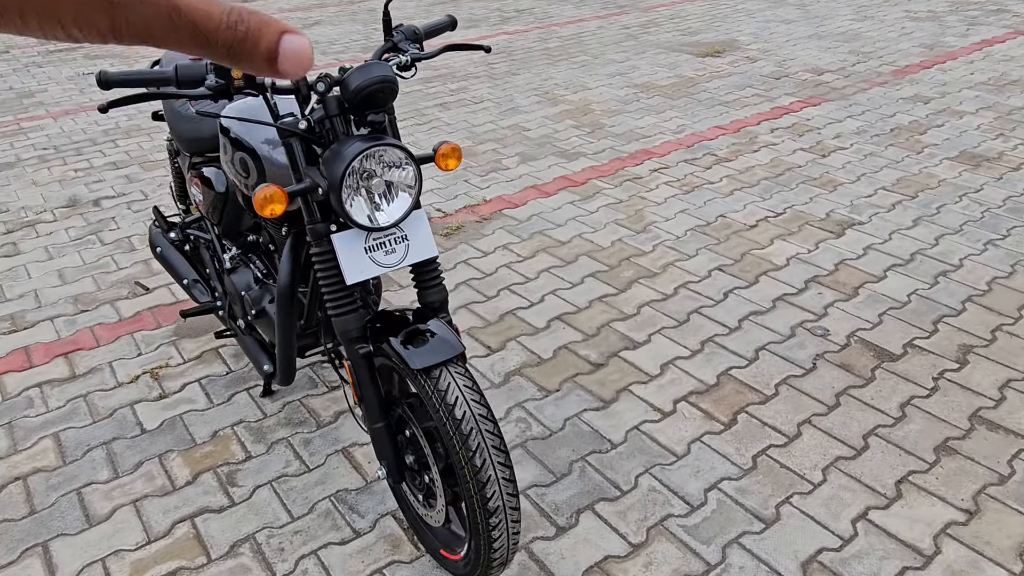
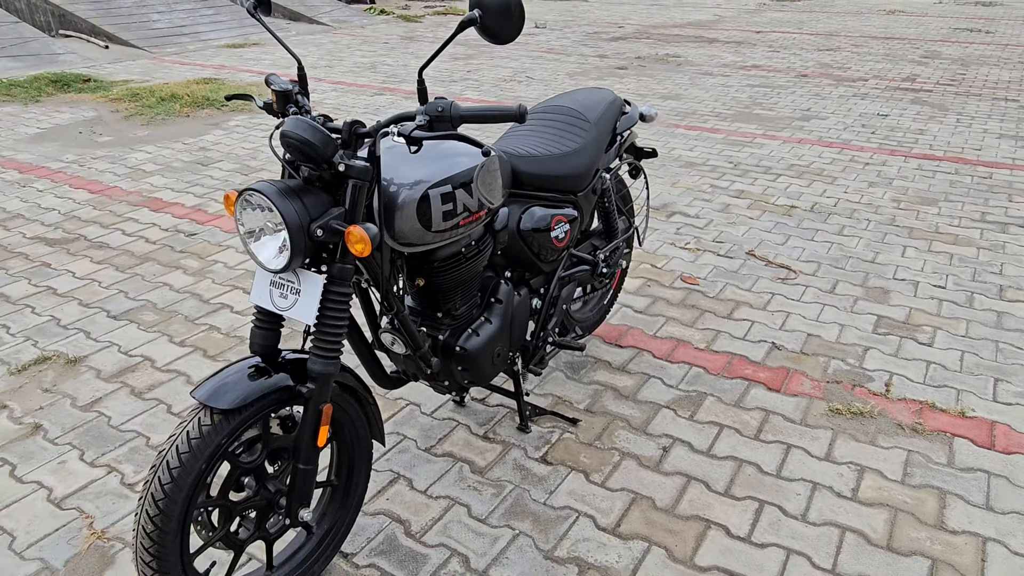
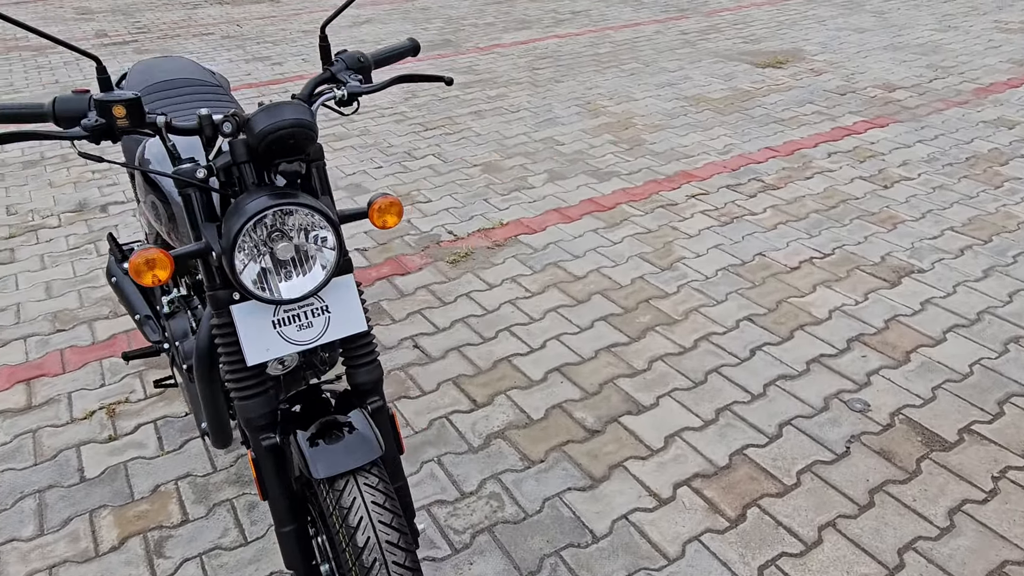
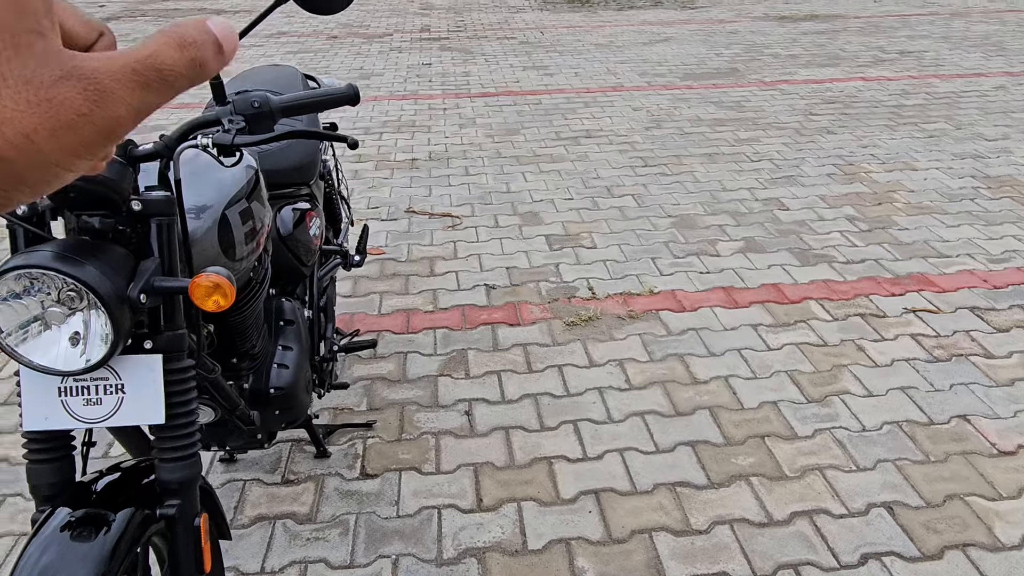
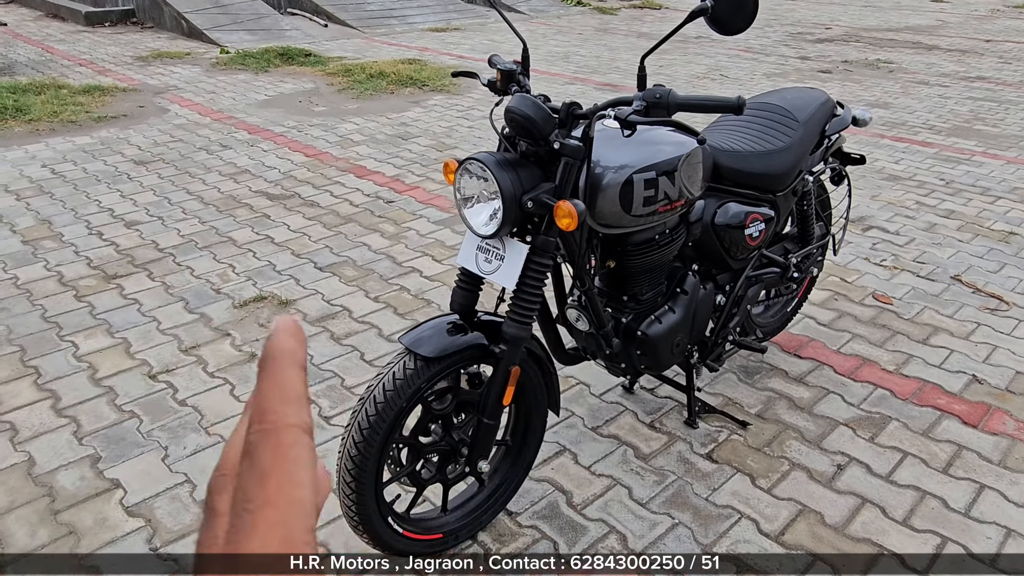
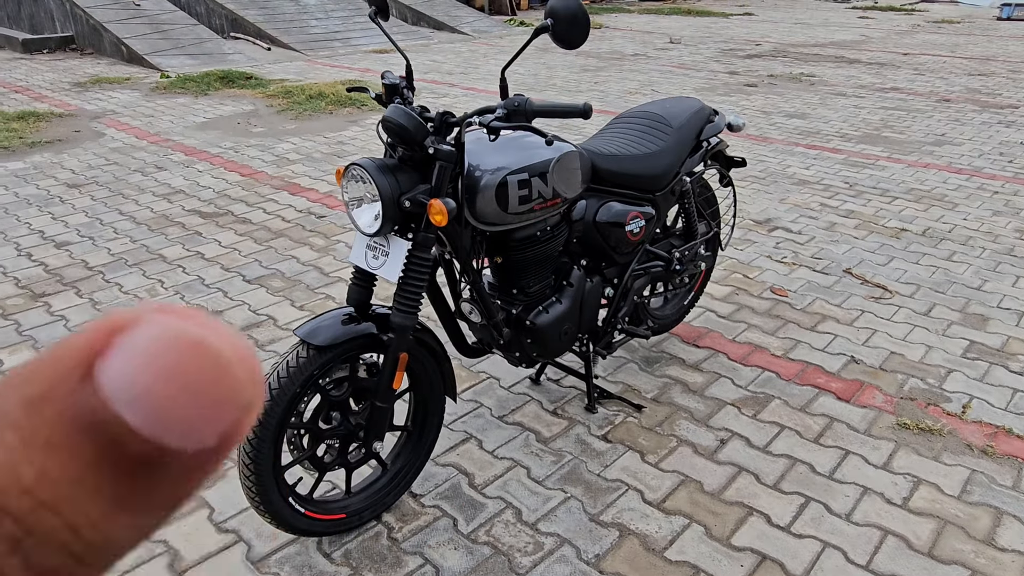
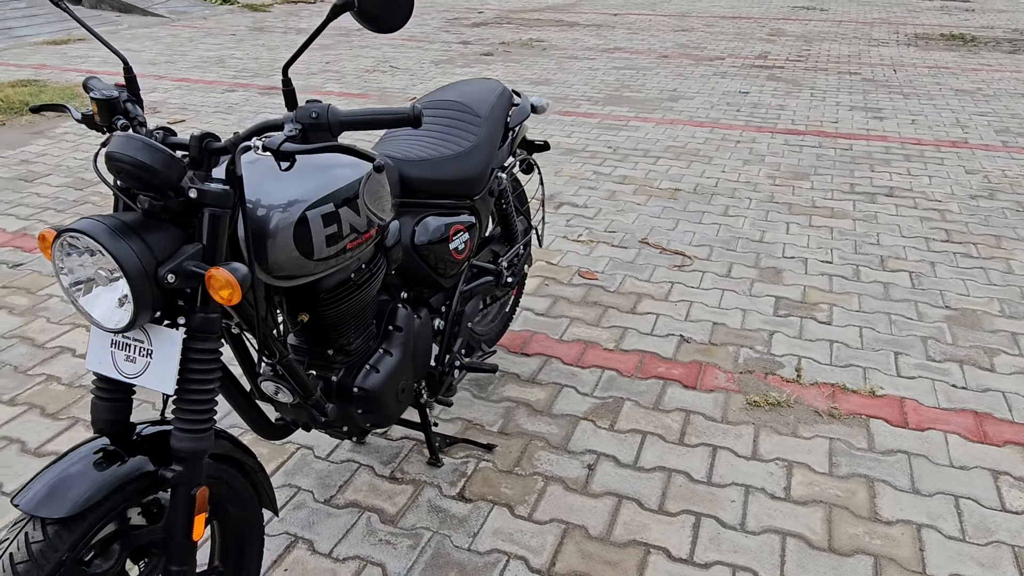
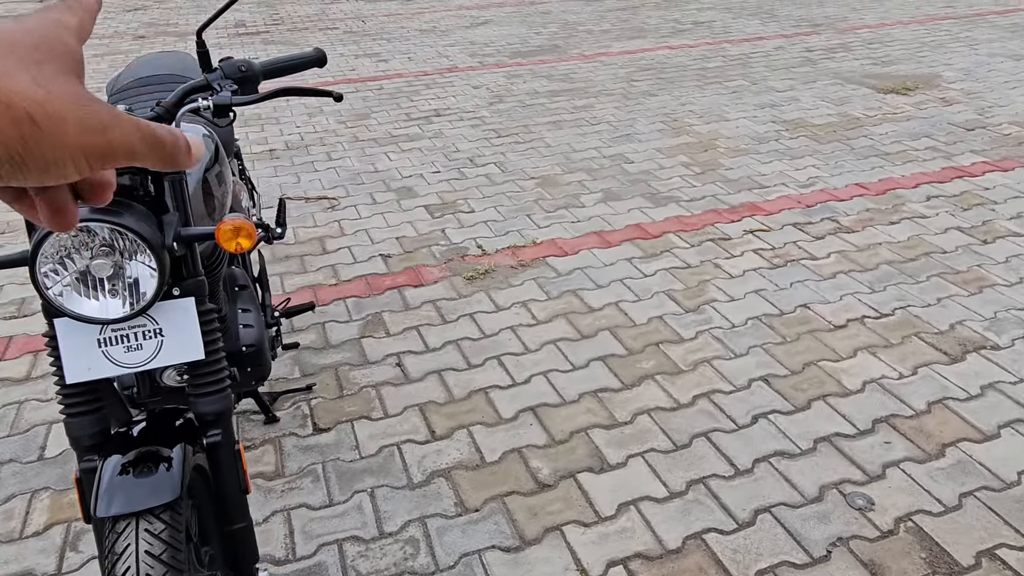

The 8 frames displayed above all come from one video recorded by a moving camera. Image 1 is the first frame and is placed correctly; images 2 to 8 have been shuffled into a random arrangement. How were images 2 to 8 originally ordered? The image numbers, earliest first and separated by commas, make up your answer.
3, 8, 4, 7, 2, 6, 5
